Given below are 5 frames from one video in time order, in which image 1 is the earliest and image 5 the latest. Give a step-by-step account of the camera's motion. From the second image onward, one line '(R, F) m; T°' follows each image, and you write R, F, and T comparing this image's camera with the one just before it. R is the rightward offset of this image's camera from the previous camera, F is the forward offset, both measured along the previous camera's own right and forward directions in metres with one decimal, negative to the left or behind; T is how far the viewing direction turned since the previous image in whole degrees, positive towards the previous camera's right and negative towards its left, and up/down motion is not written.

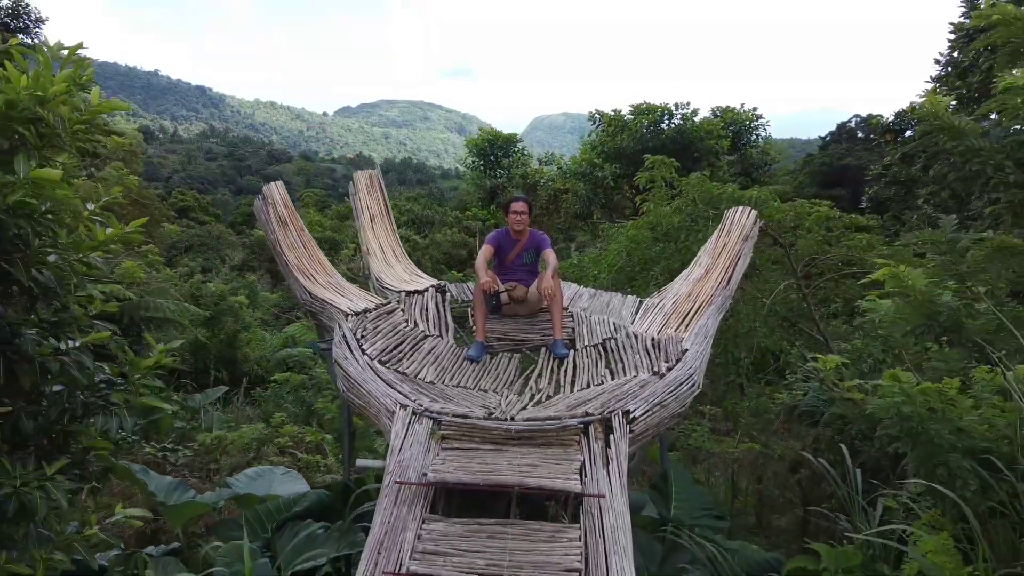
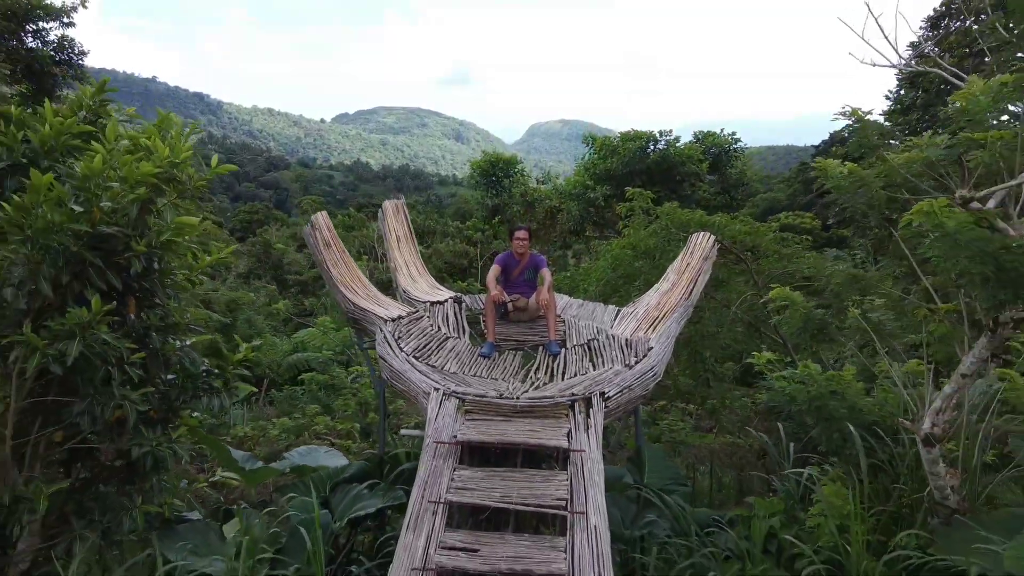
(0.0, -0.6) m; 0°
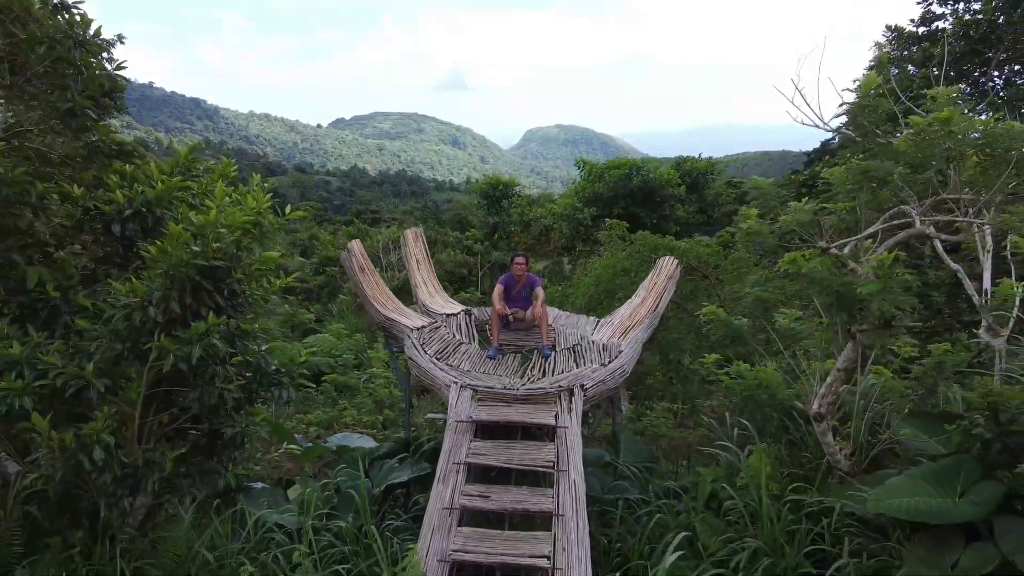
(0.0, -0.7) m; 0°
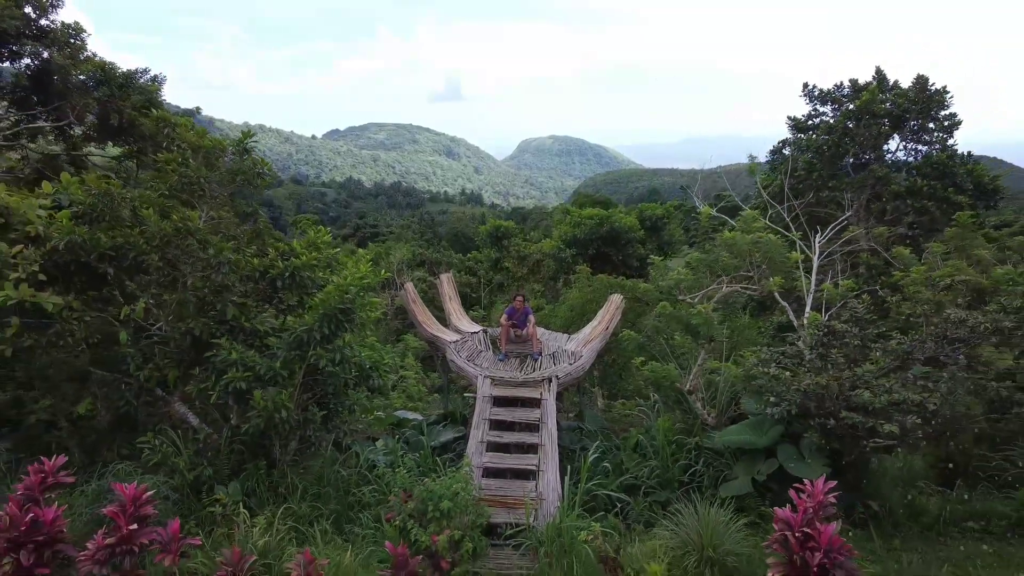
(0.0, -1.9) m; 0°
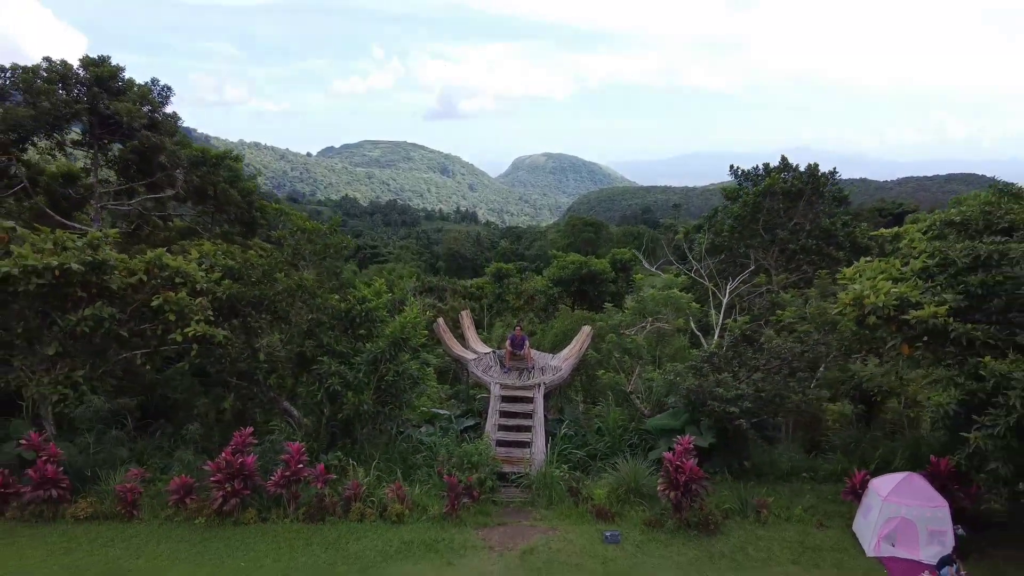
(-0.1, -2.3) m; 0°
